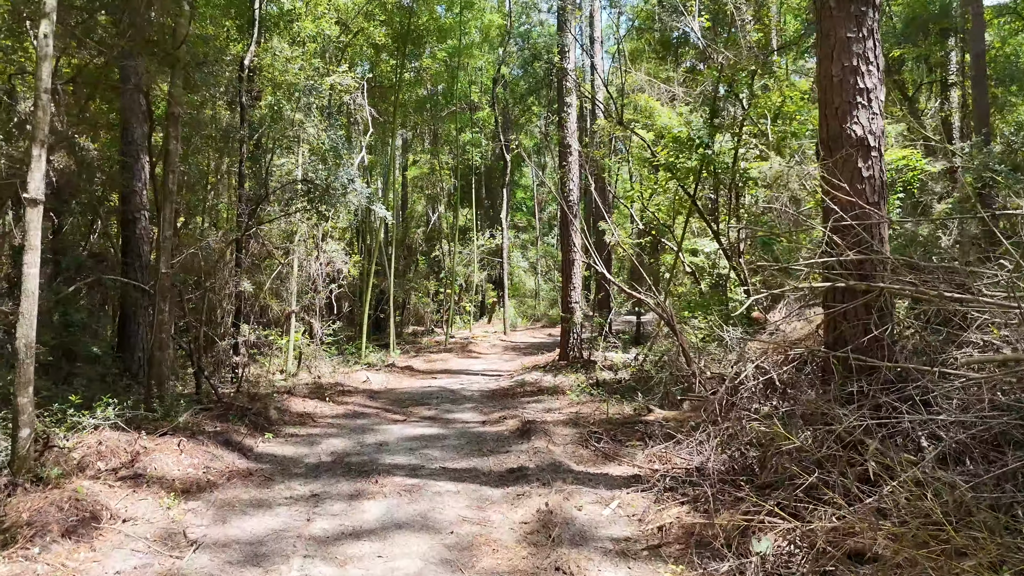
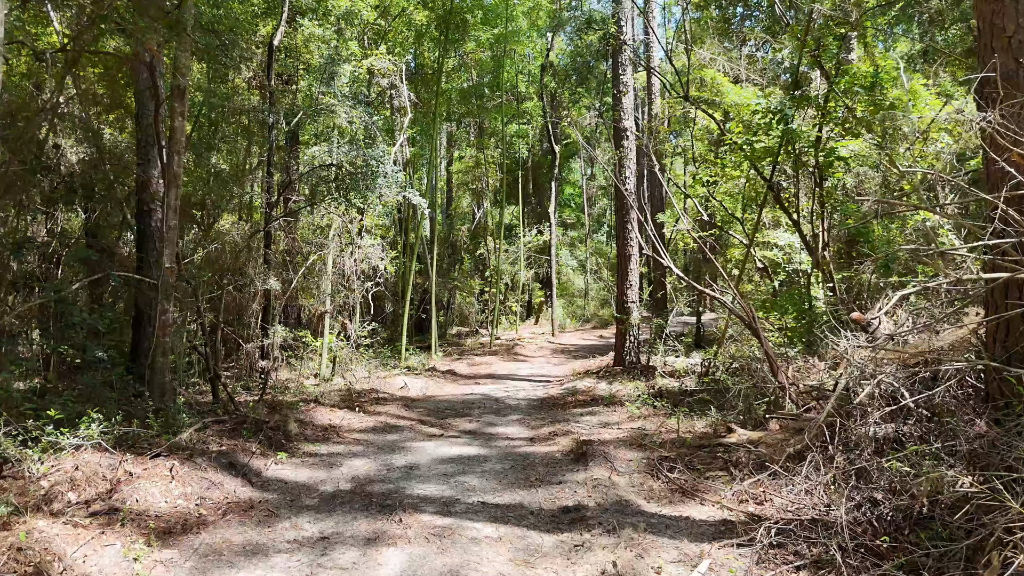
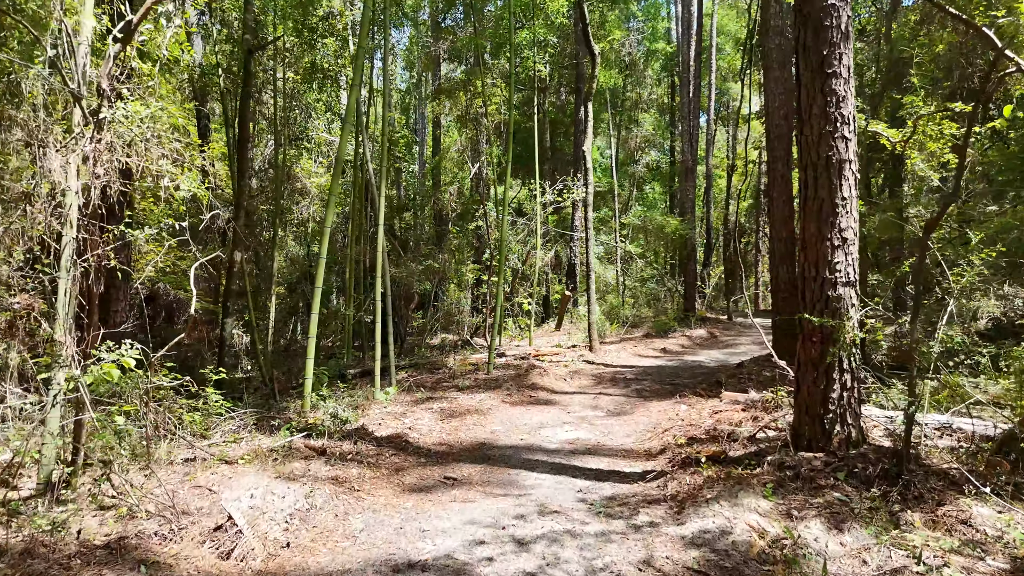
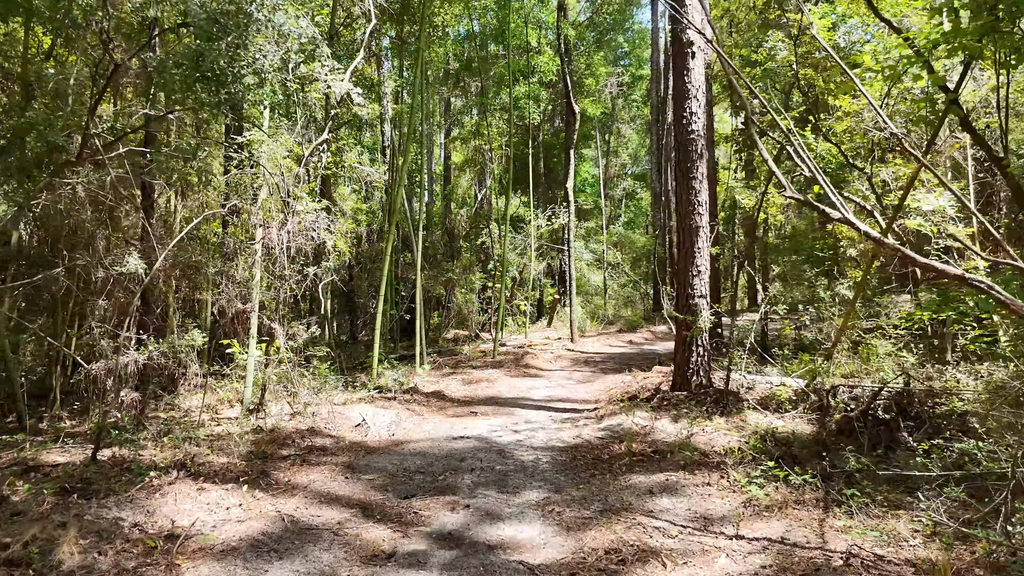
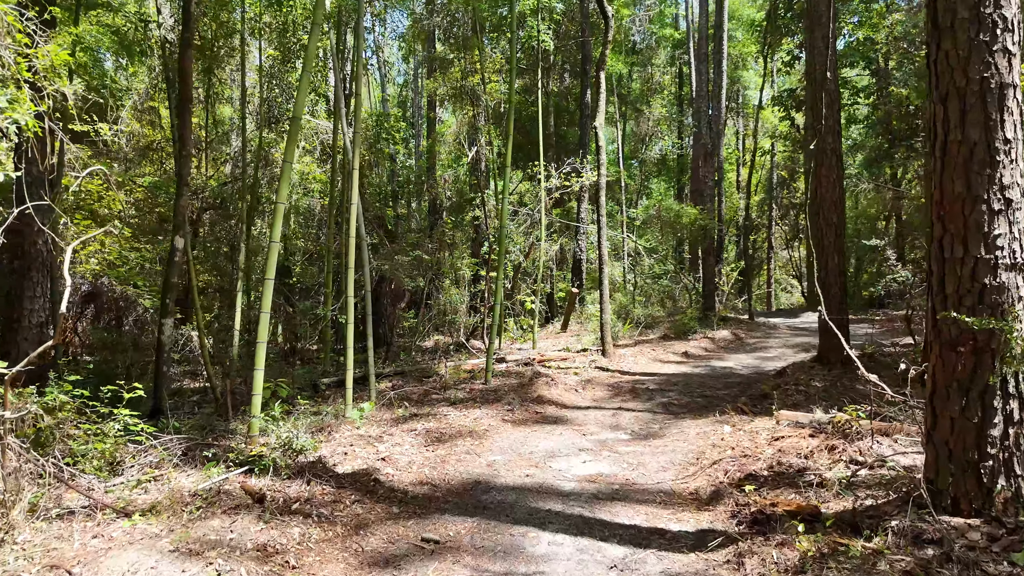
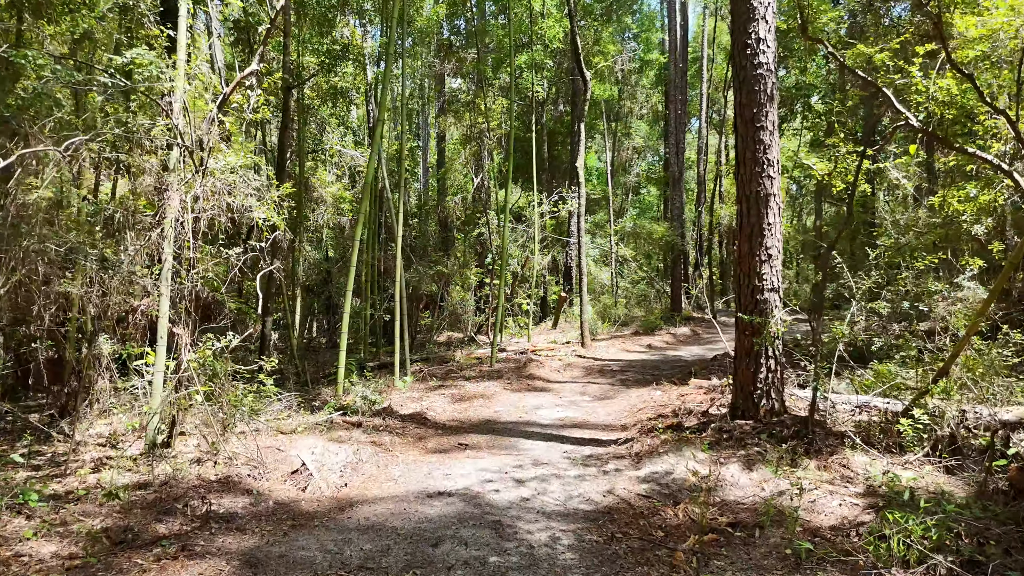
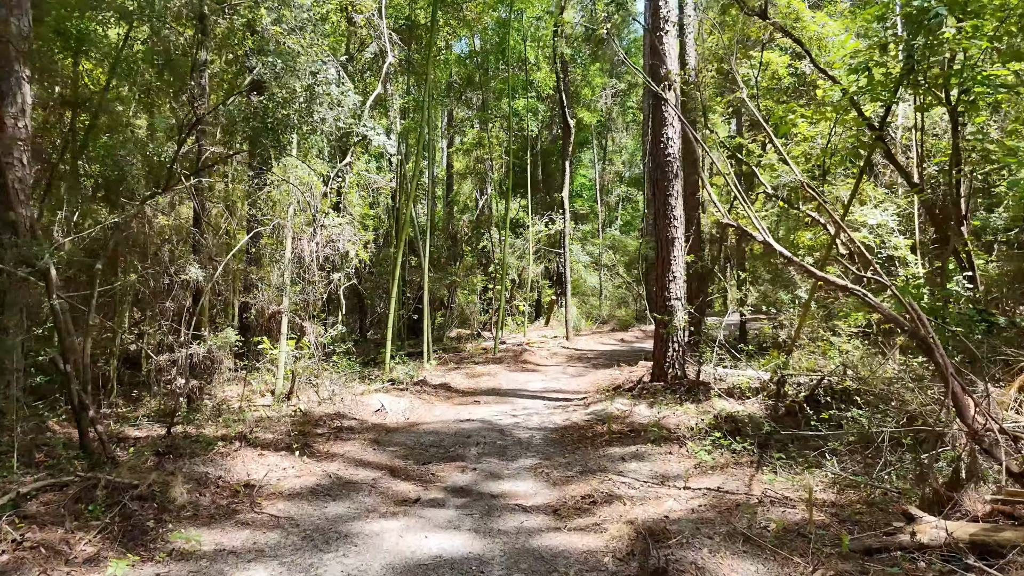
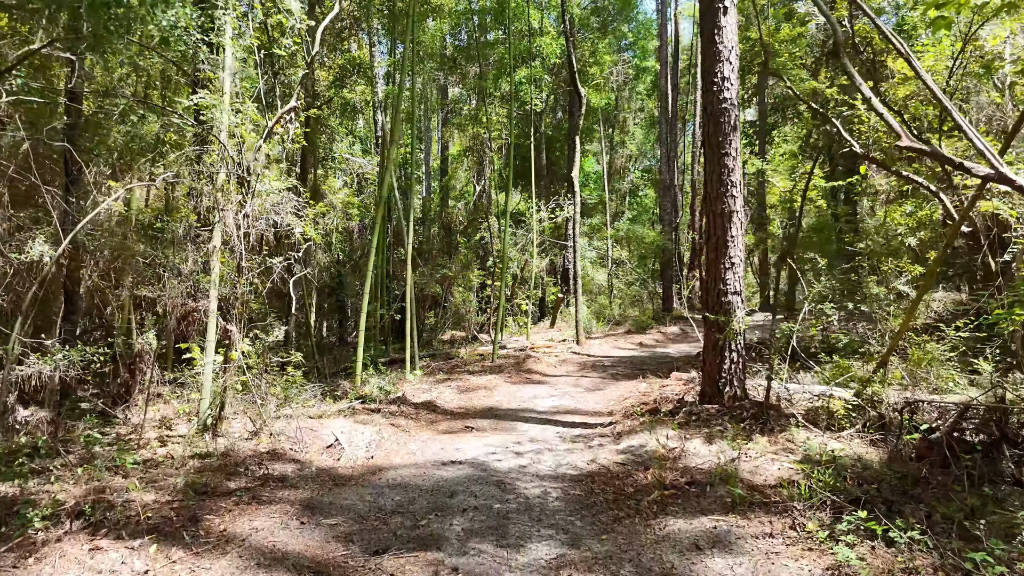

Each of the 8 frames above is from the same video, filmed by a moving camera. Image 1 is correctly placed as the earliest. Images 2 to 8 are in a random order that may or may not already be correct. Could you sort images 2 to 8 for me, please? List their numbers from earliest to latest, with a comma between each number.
2, 7, 4, 8, 6, 3, 5
